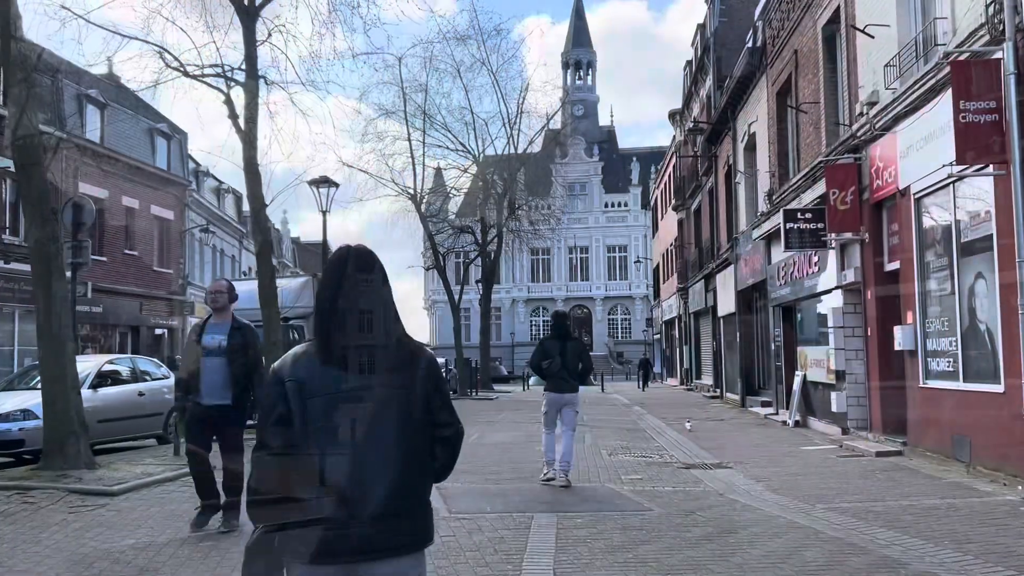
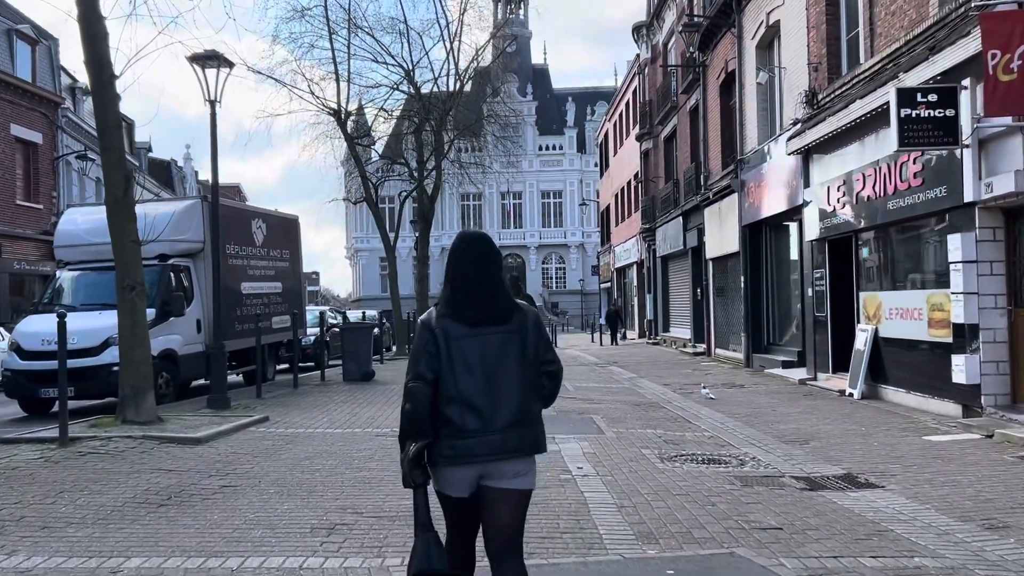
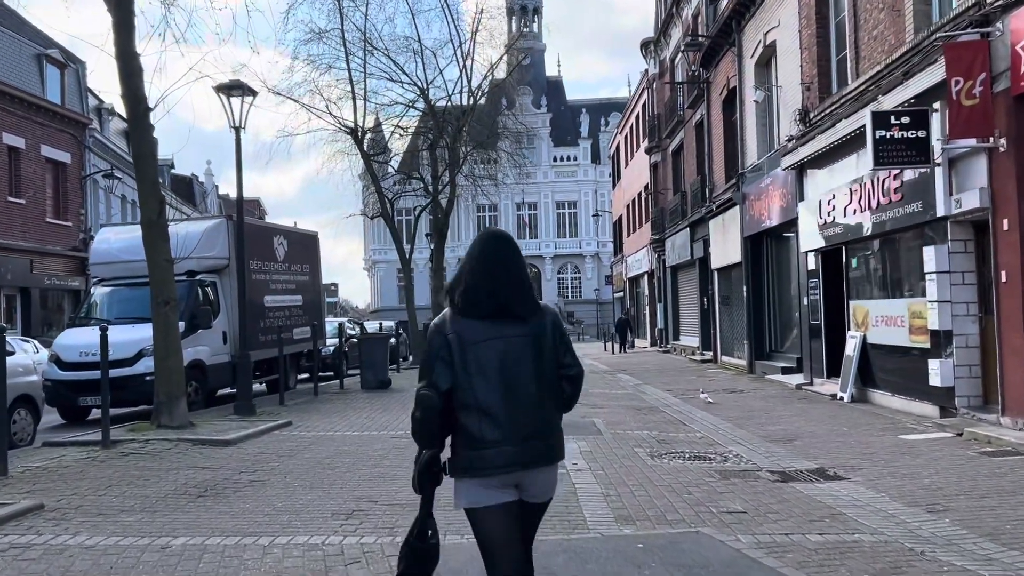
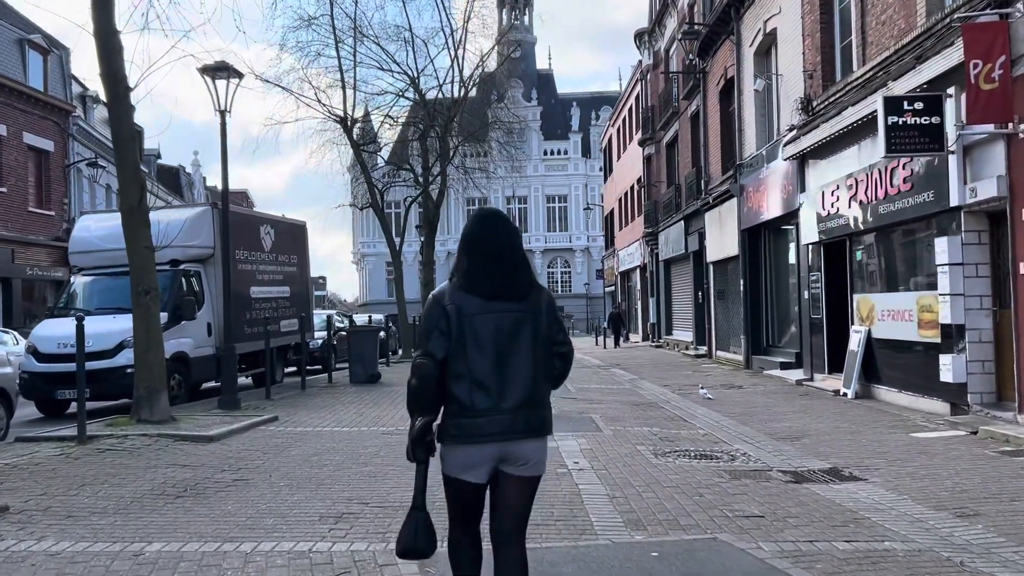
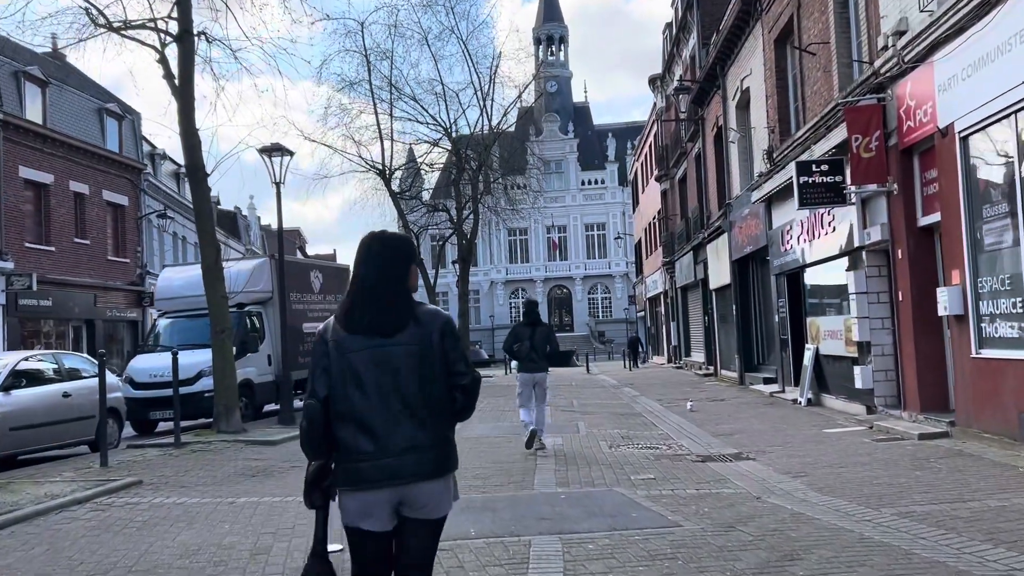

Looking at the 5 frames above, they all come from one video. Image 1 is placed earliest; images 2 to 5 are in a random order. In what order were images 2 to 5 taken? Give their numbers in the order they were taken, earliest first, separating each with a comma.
5, 3, 4, 2
